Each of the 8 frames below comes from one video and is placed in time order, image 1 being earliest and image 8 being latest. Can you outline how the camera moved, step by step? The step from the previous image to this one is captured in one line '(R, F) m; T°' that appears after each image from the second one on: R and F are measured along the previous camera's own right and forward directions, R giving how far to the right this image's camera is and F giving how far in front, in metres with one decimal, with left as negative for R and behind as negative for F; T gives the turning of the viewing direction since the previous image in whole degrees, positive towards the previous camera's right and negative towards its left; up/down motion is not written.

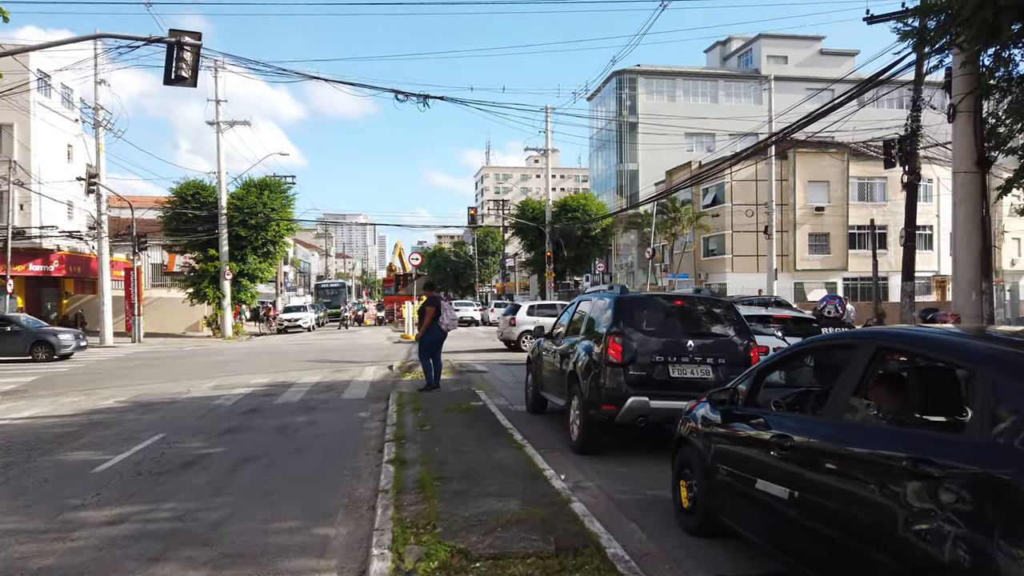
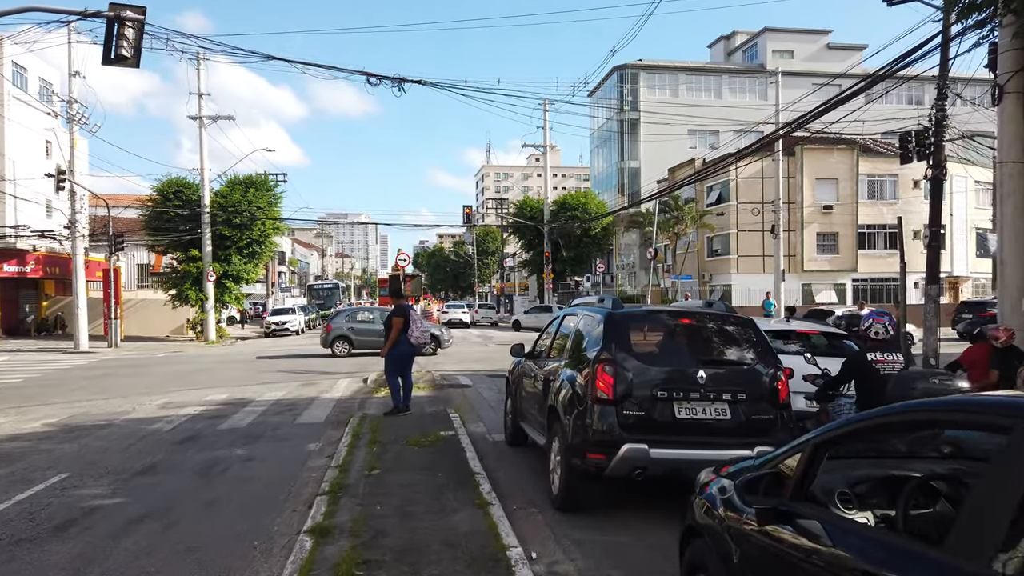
(+0.3, +1.5) m; 0°
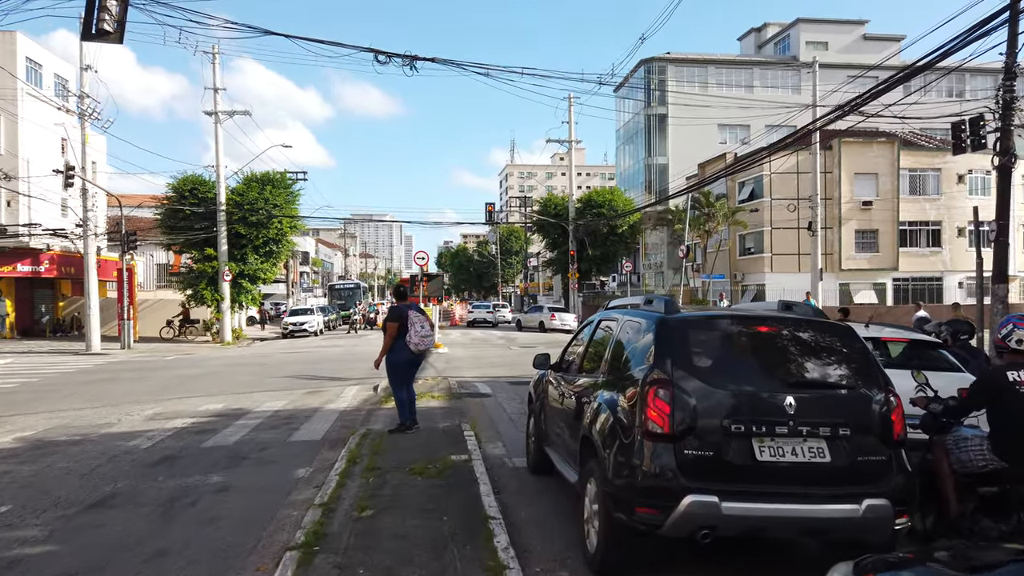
(0.0, +1.3) m; -2°
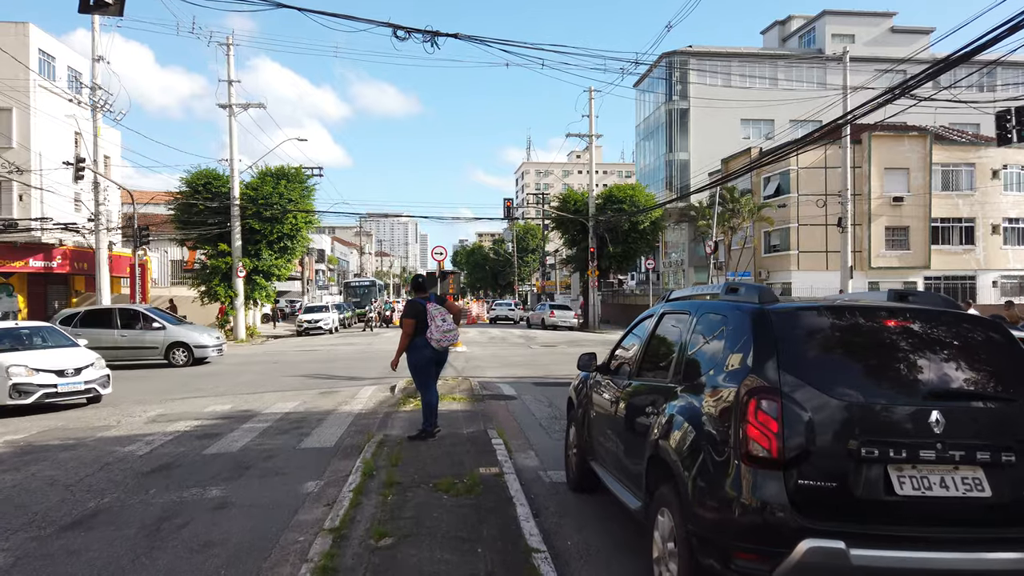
(-0.2, +0.9) m; -1°
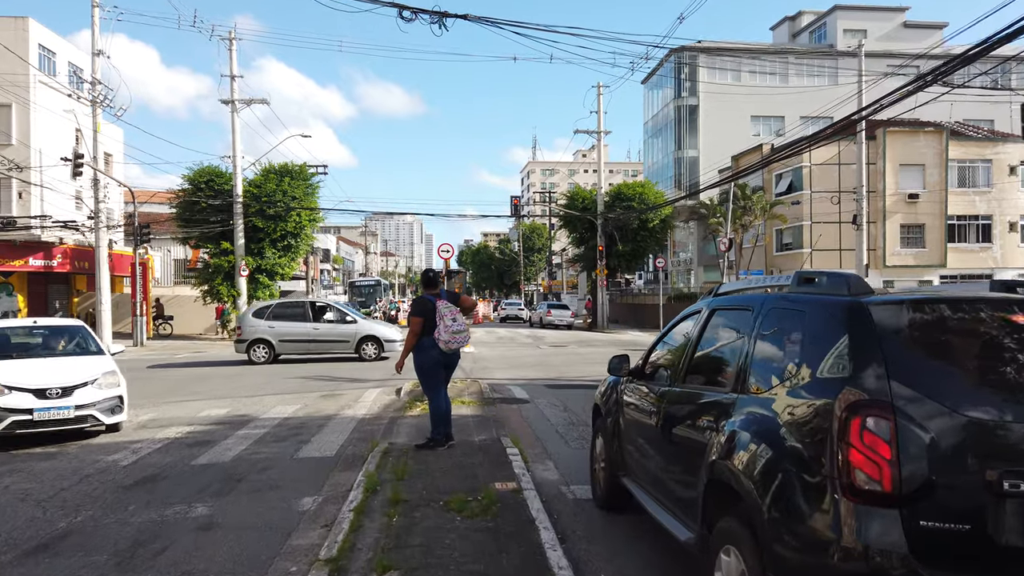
(-0.1, +0.7) m; 0°
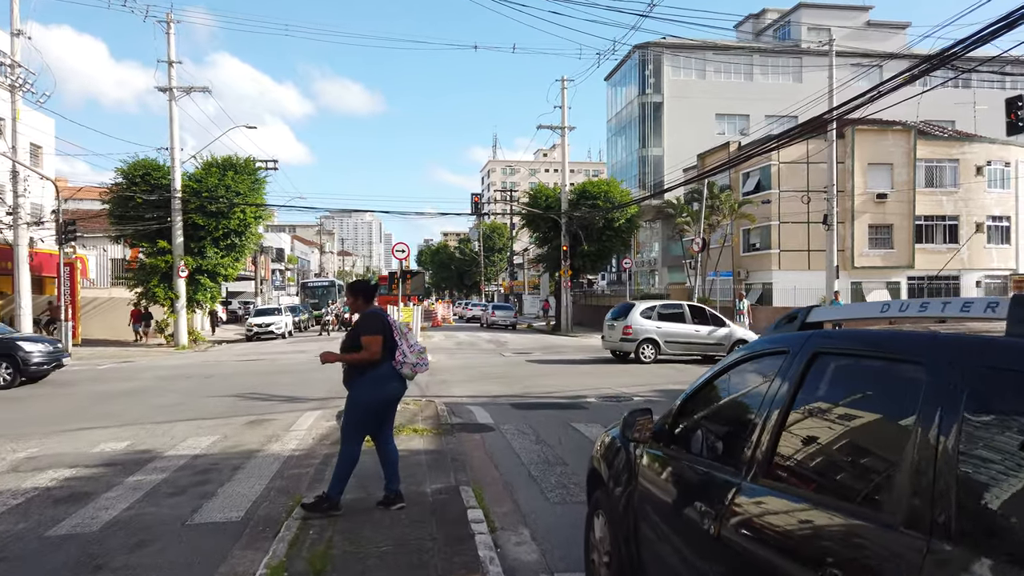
(0.0, +1.7) m; +3°
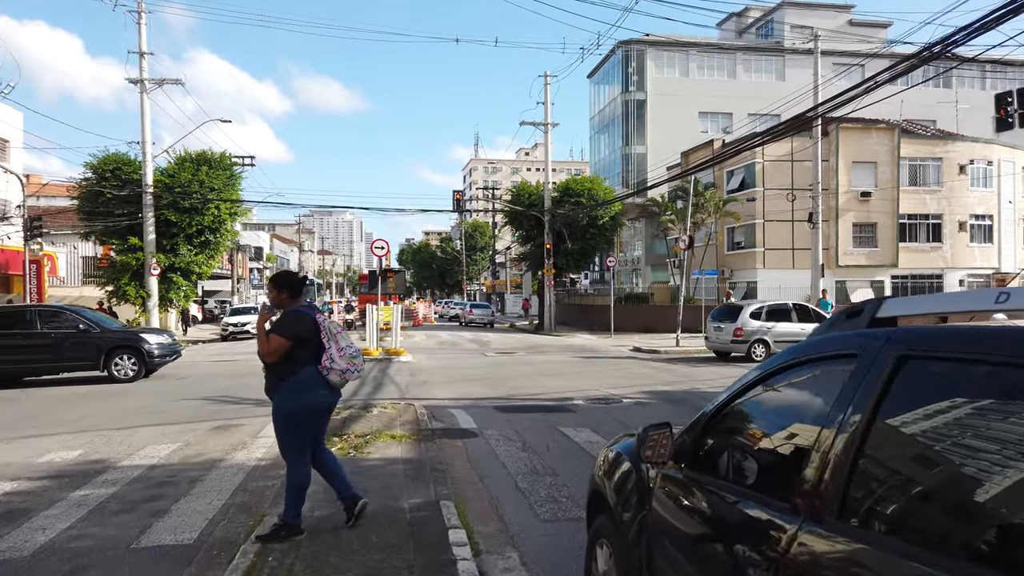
(0.0, +0.6) m; +1°
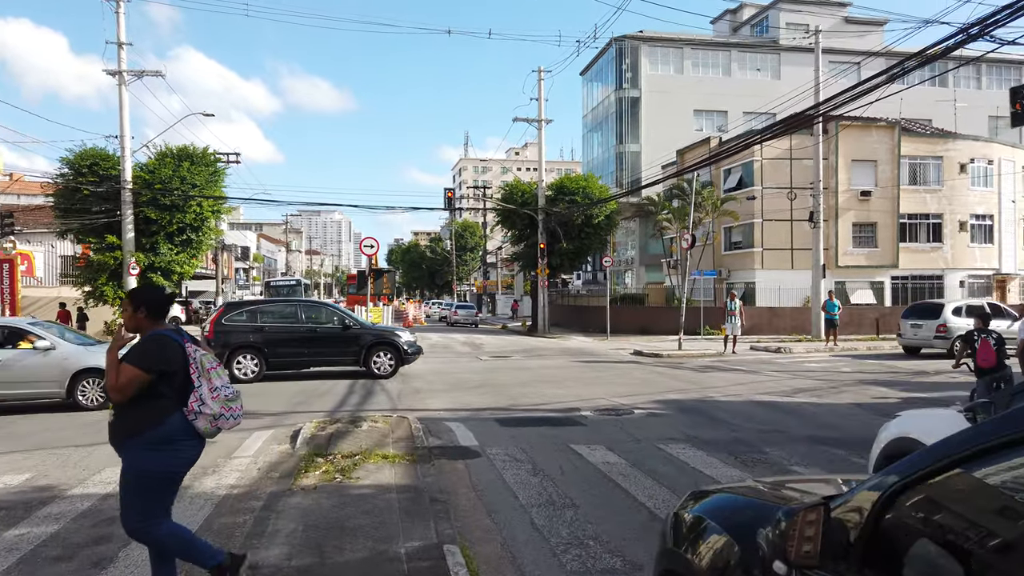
(-0.2, +1.0) m; +1°
